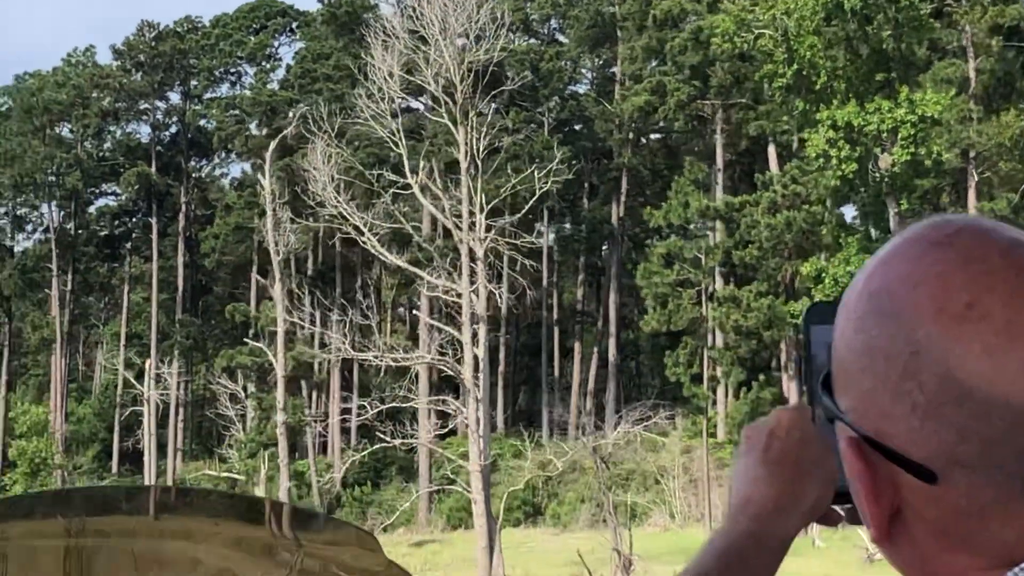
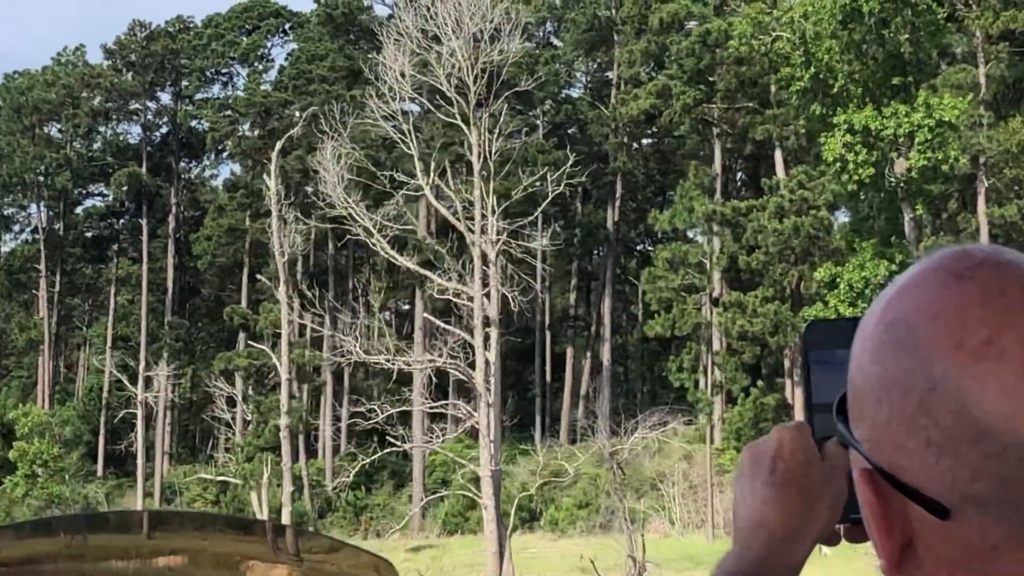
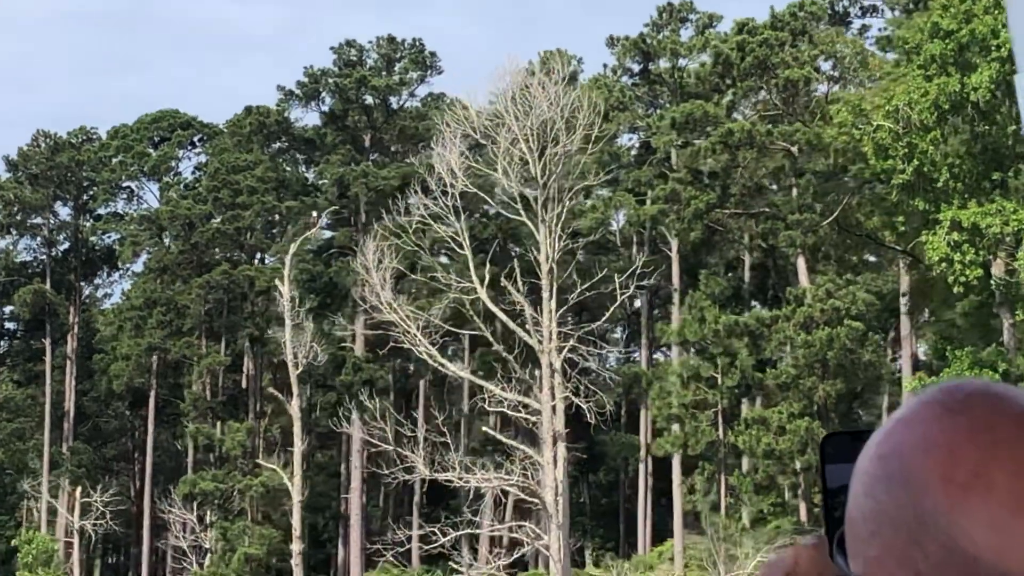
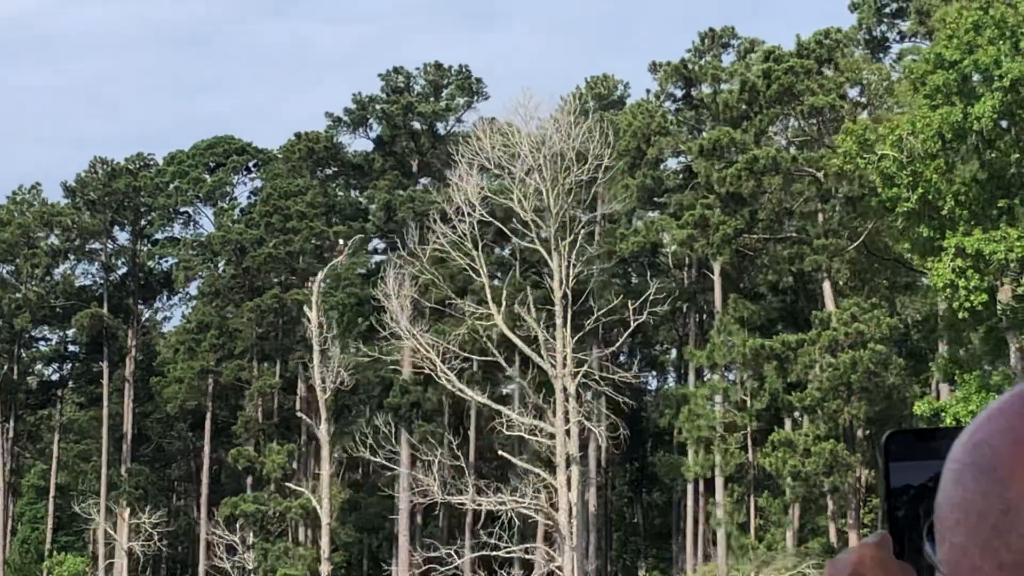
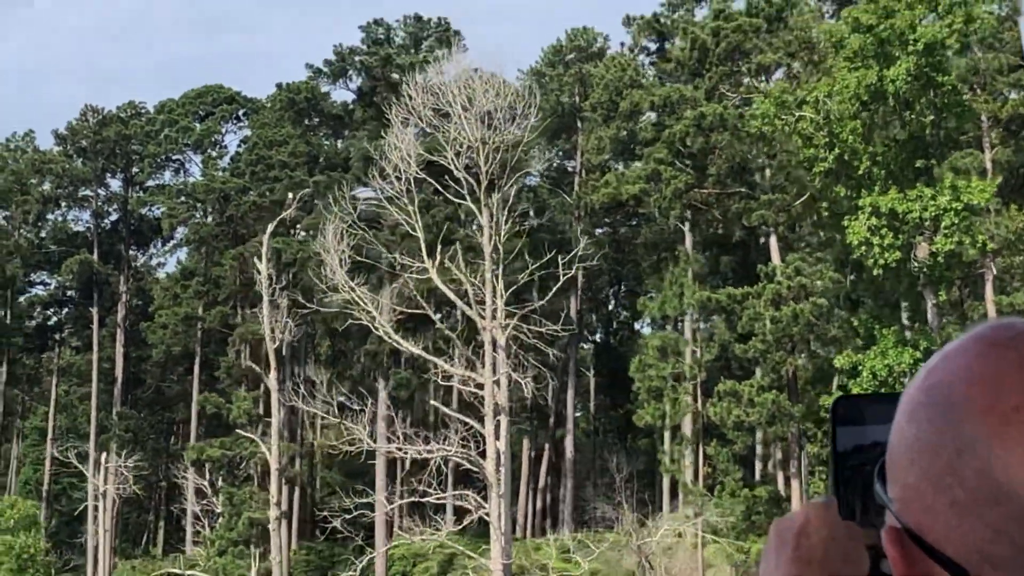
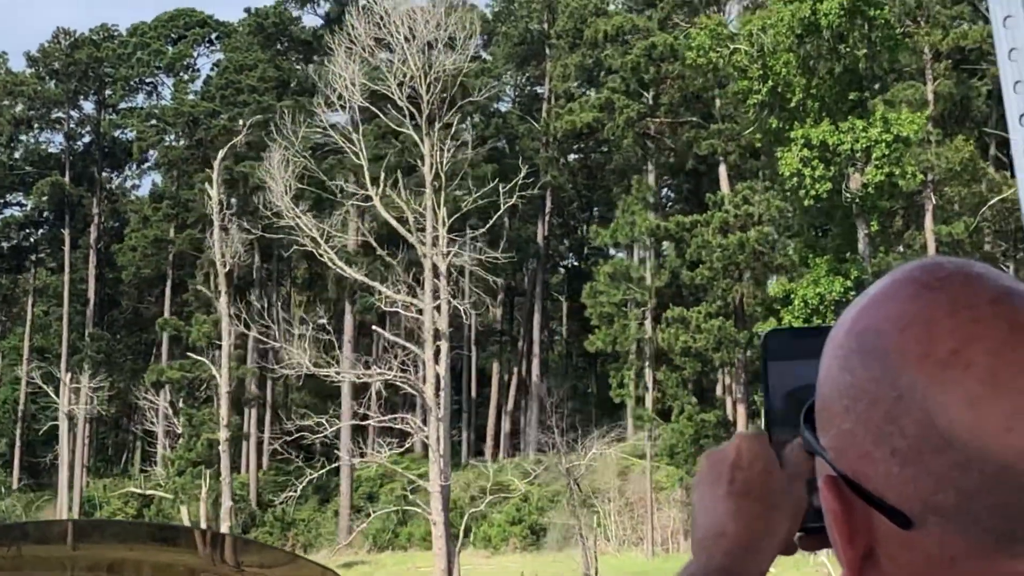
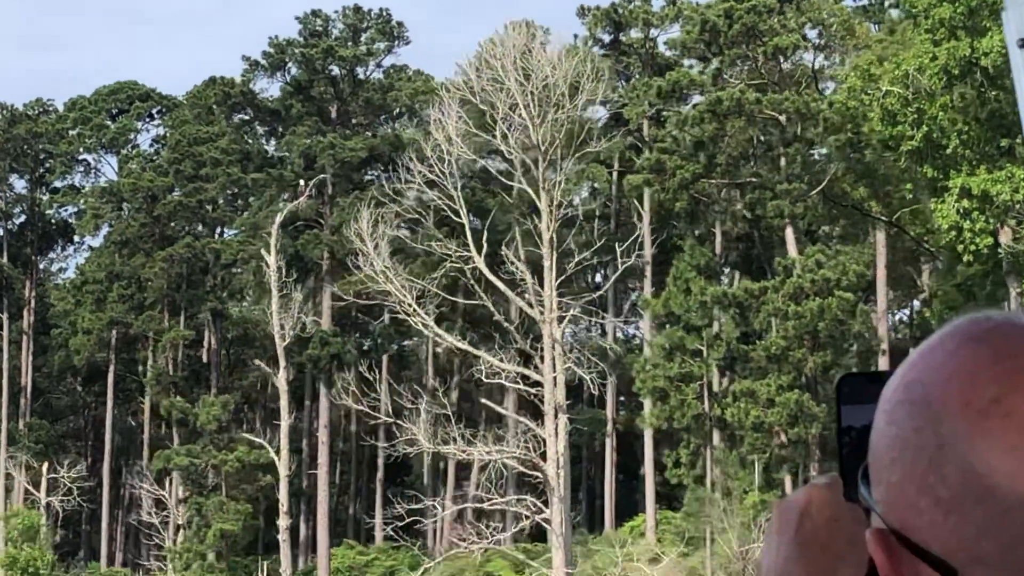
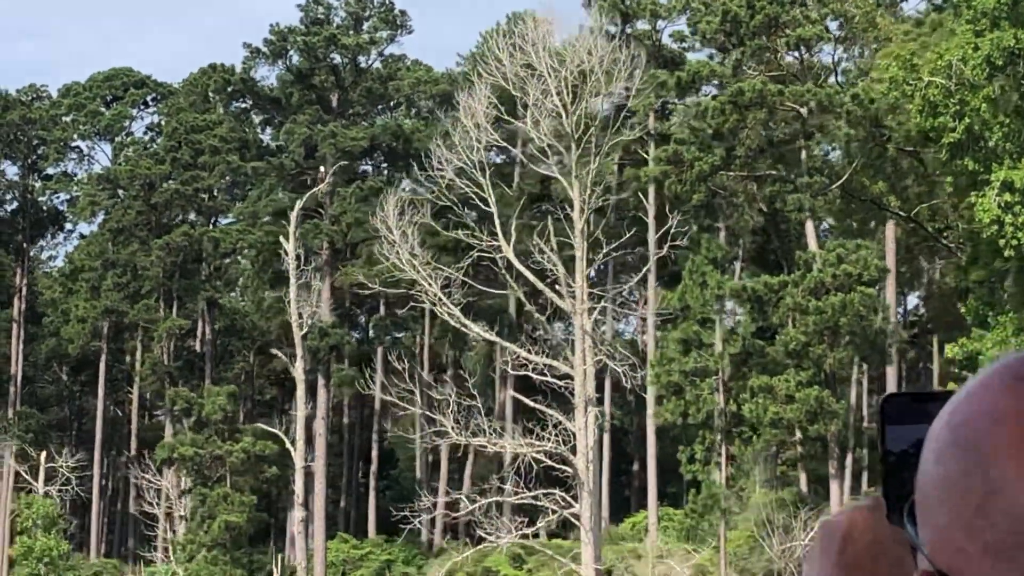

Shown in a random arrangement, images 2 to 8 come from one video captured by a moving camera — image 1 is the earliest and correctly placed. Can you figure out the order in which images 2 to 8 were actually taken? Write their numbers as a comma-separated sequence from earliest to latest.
2, 6, 5, 4, 3, 7, 8
